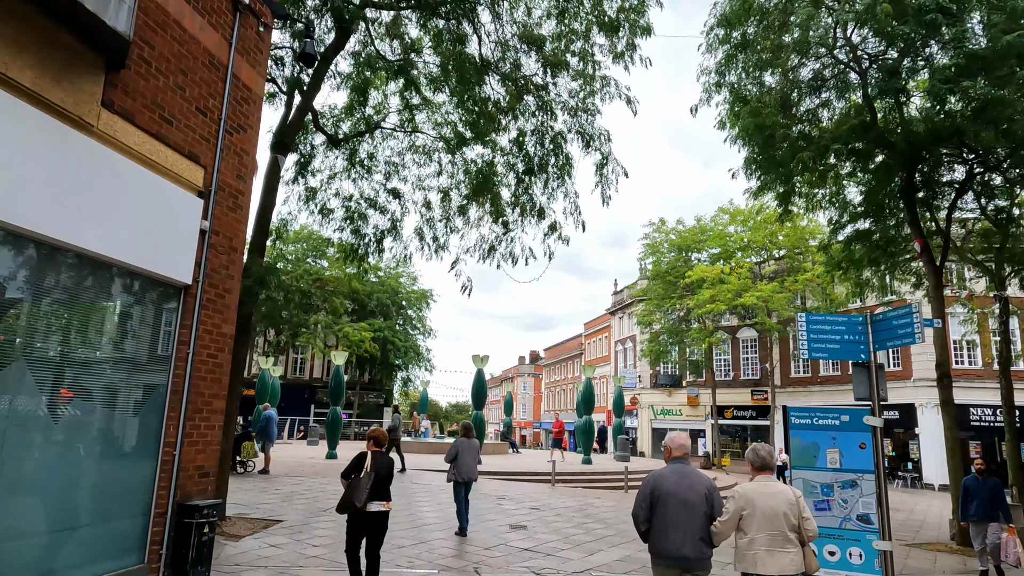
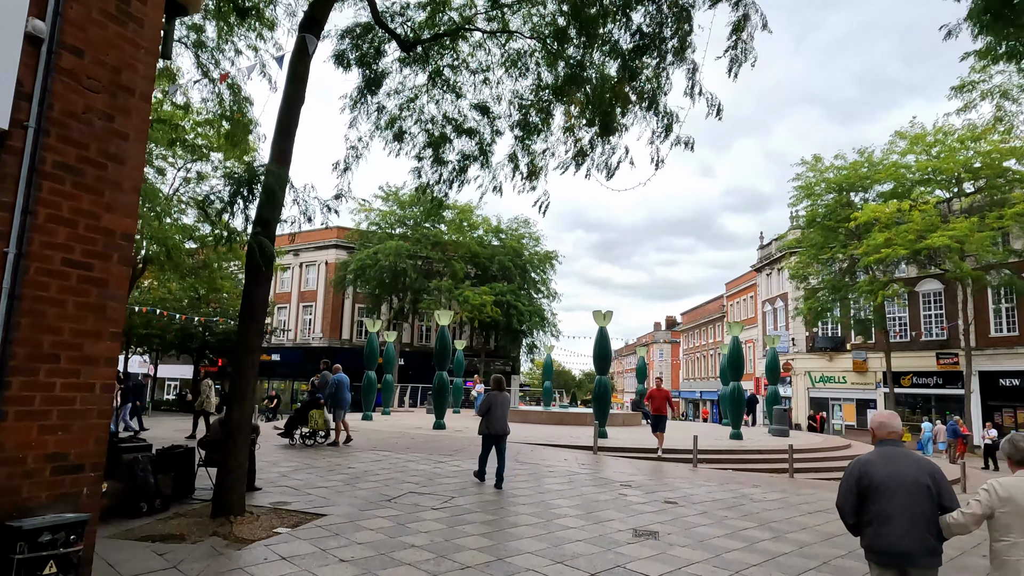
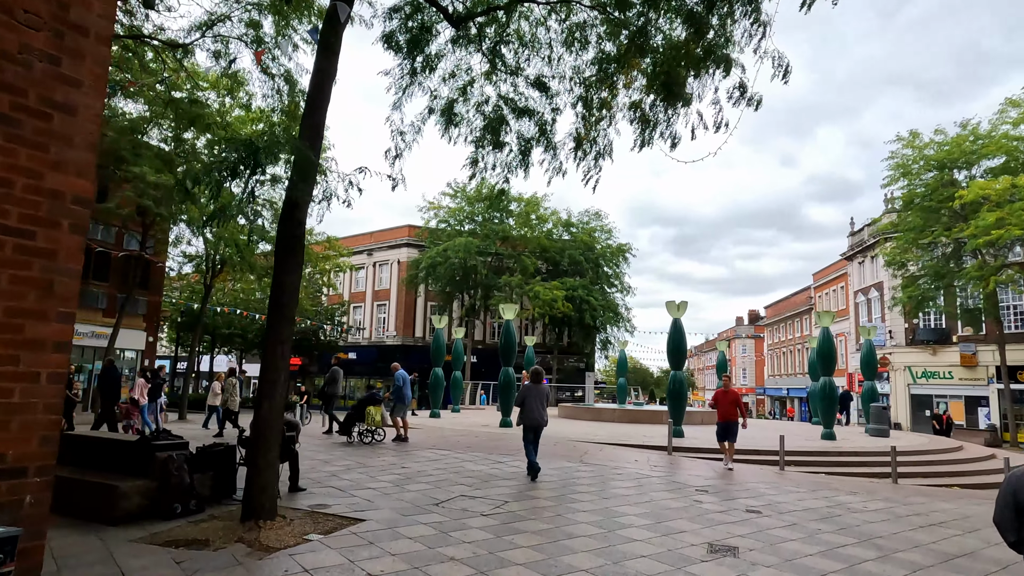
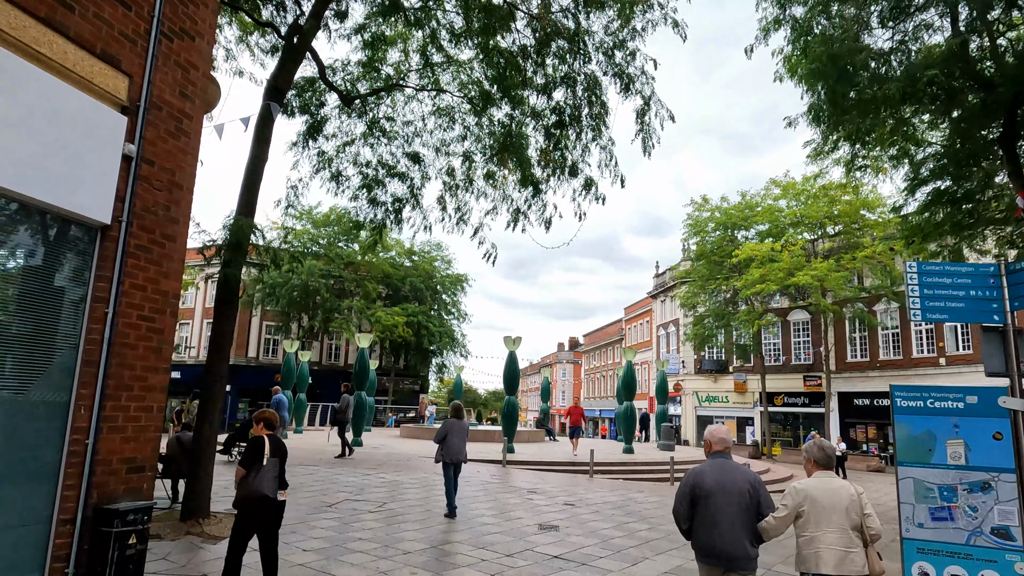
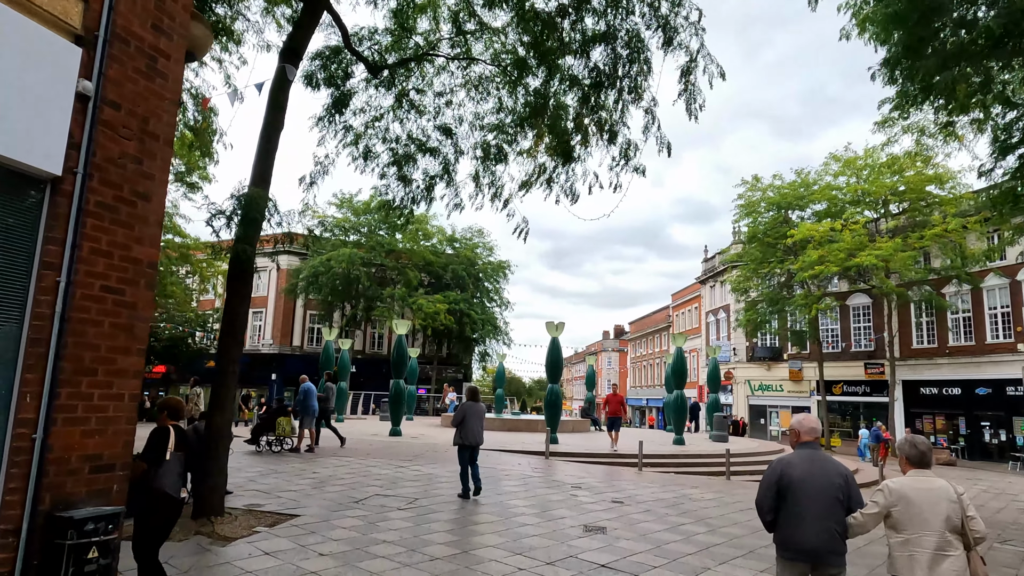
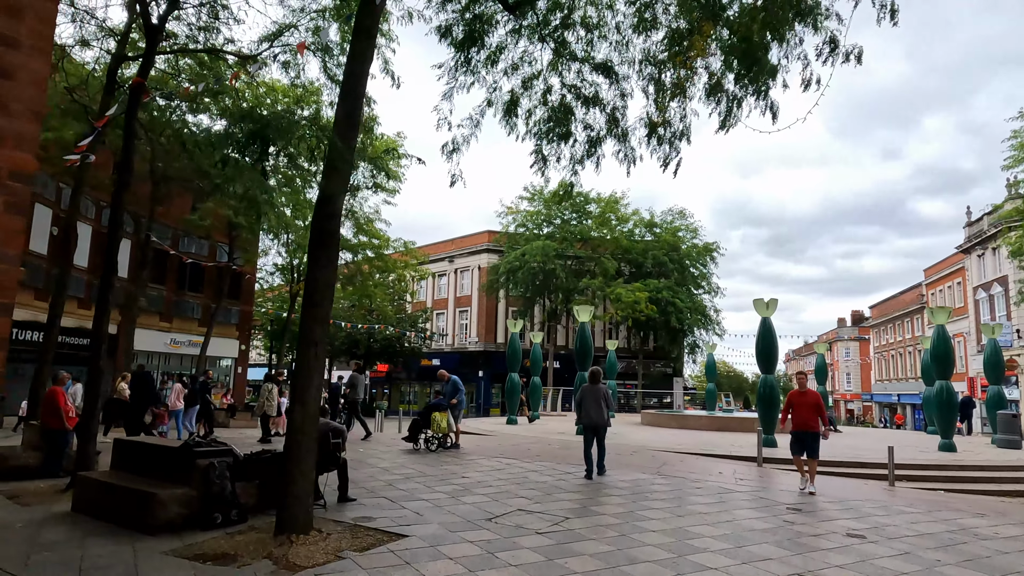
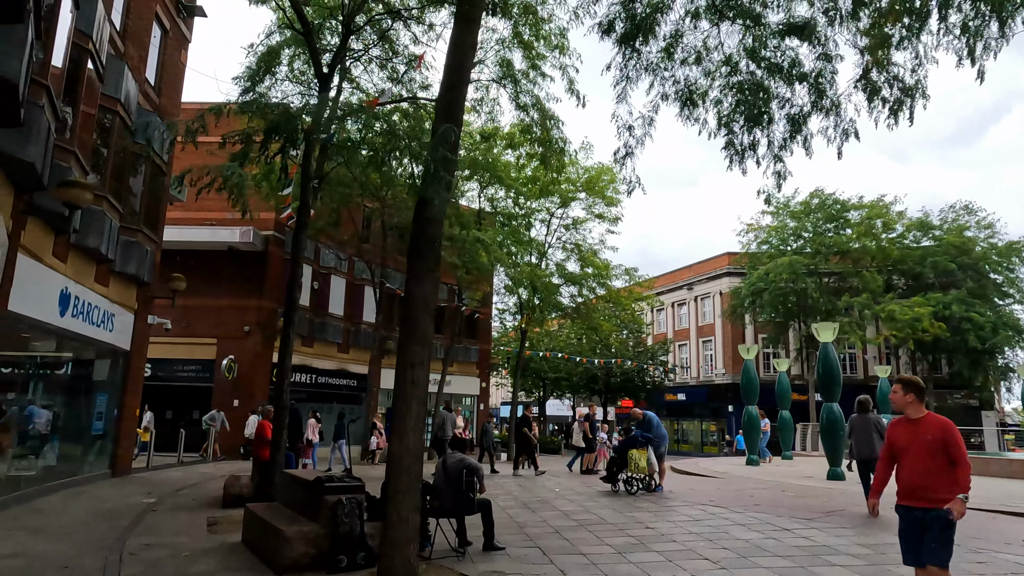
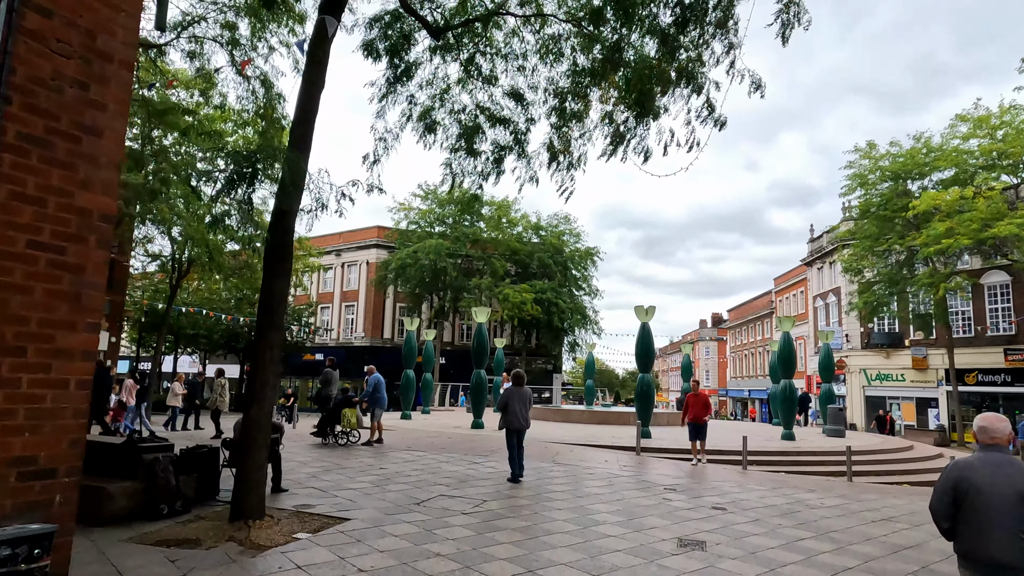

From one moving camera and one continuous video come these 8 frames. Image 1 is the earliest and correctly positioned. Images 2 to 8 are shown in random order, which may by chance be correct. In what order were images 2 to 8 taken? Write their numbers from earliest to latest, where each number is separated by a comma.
4, 5, 2, 8, 3, 6, 7
